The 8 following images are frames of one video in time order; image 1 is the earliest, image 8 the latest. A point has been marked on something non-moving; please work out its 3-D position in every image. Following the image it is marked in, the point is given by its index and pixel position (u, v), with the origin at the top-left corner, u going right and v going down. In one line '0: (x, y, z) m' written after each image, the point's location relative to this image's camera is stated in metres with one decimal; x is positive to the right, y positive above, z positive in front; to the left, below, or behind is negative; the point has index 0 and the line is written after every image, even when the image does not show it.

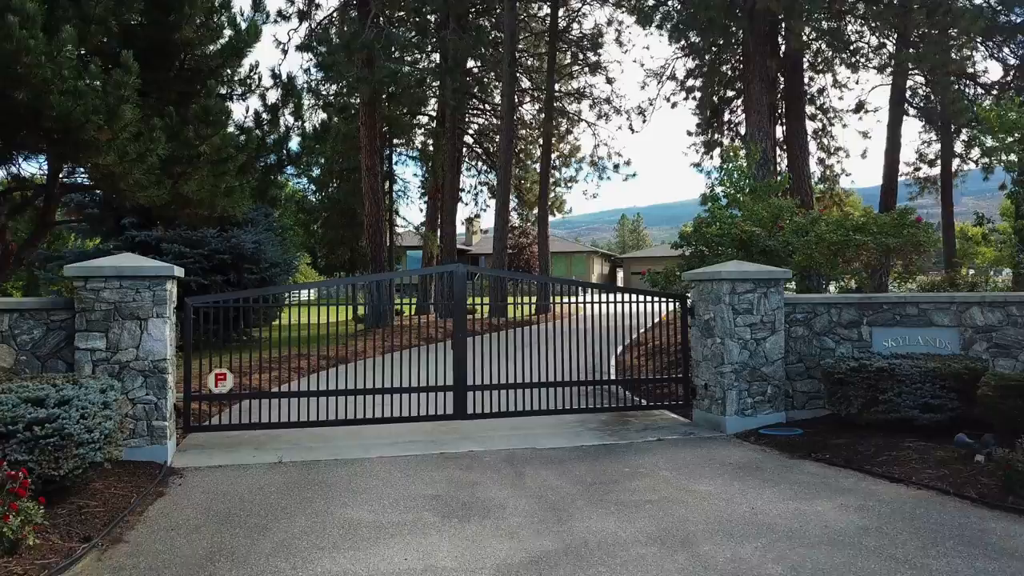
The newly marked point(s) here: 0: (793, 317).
0: (+2.4, -0.2, +8.1) m
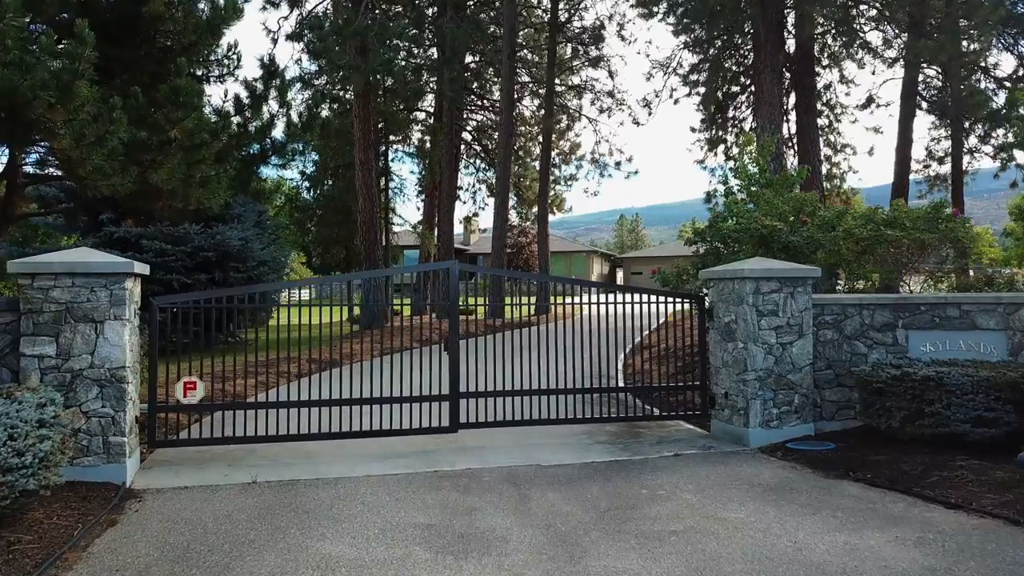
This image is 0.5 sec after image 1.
0: (+2.4, -0.2, +7.4) m
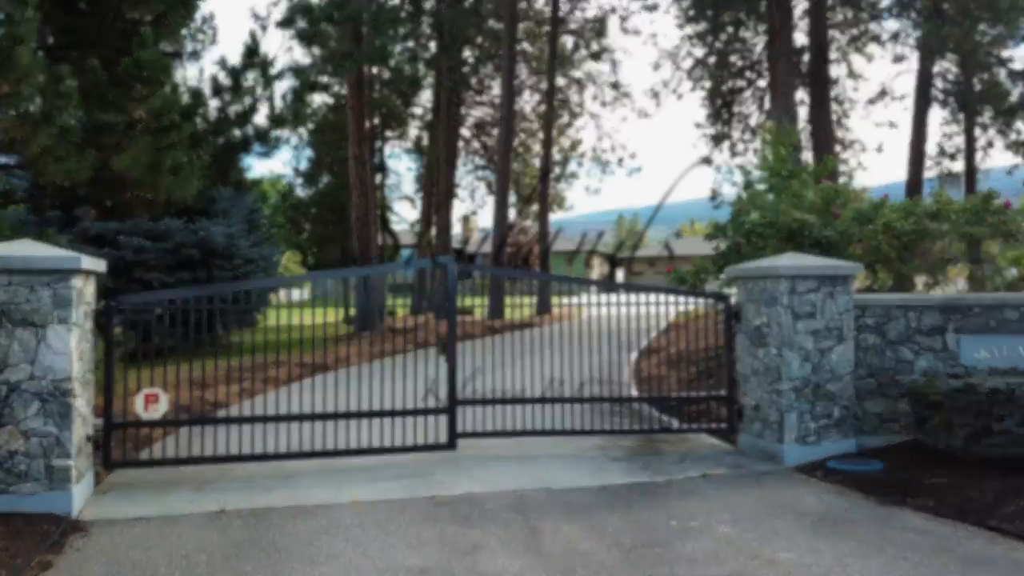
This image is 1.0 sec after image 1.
0: (+2.5, -0.2, +6.6) m
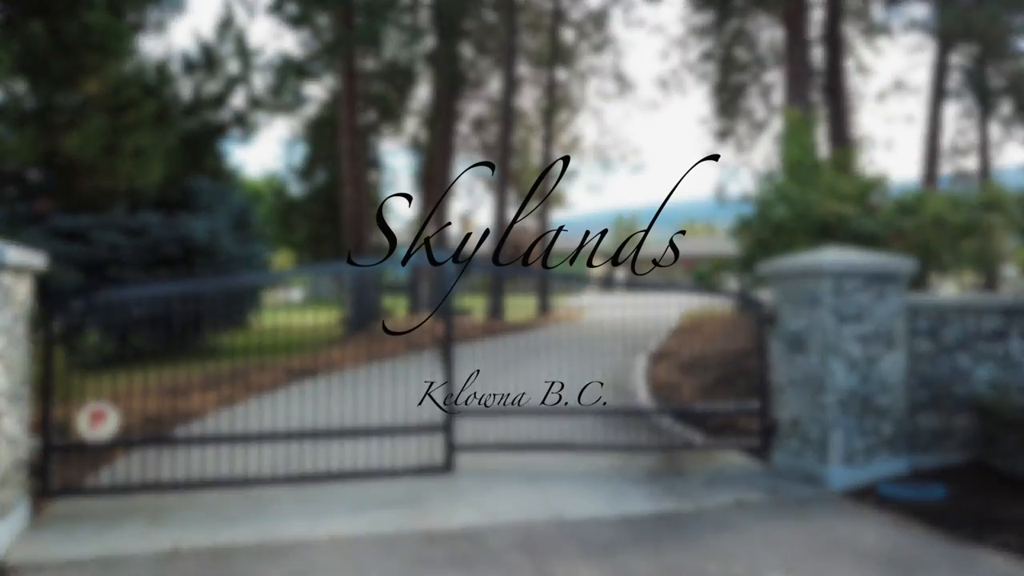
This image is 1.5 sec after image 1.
0: (+2.5, -0.2, +5.8) m
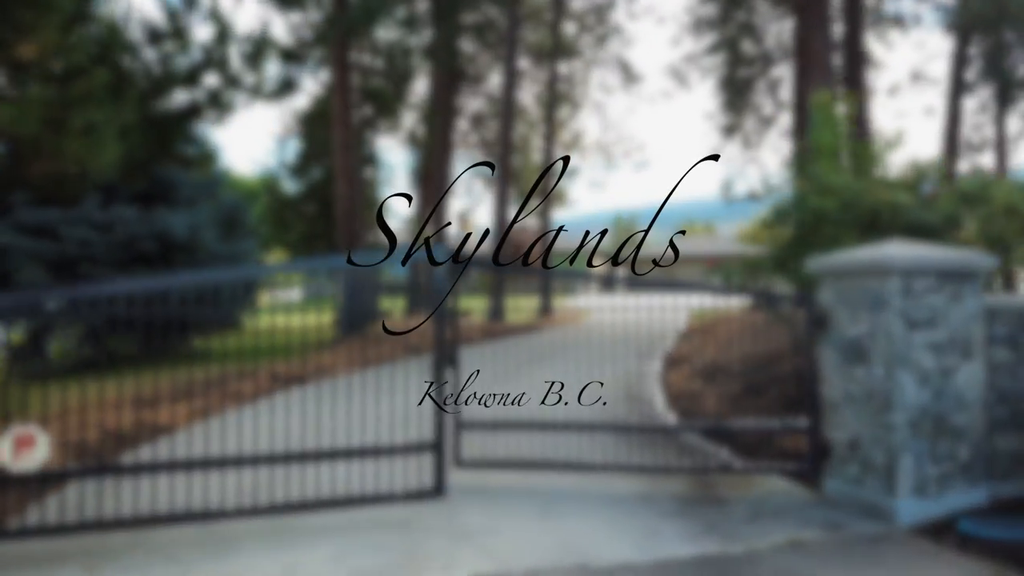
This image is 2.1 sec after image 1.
0: (+2.6, -0.2, +5.0) m
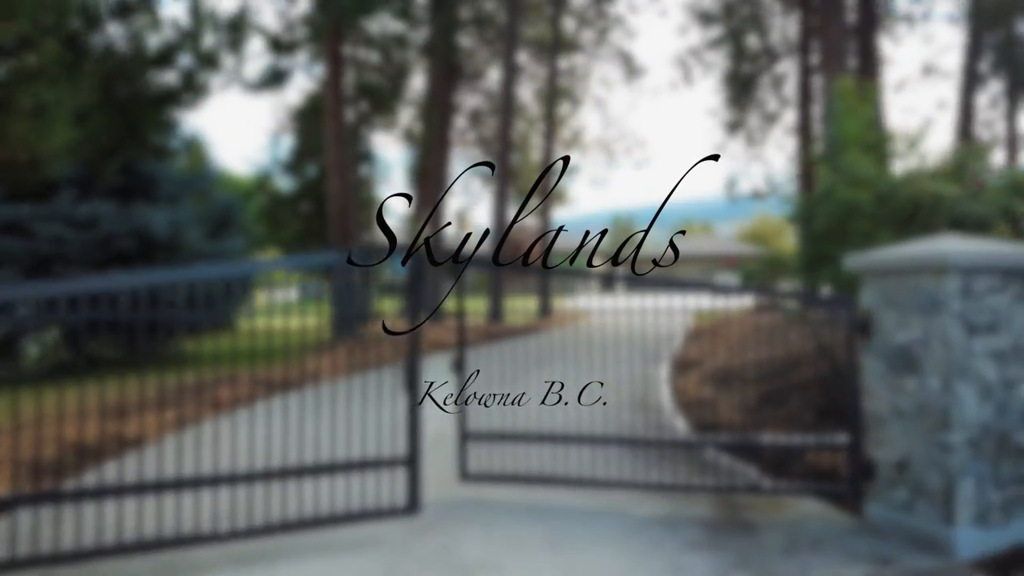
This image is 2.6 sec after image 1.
0: (+2.6, -0.2, +4.4) m
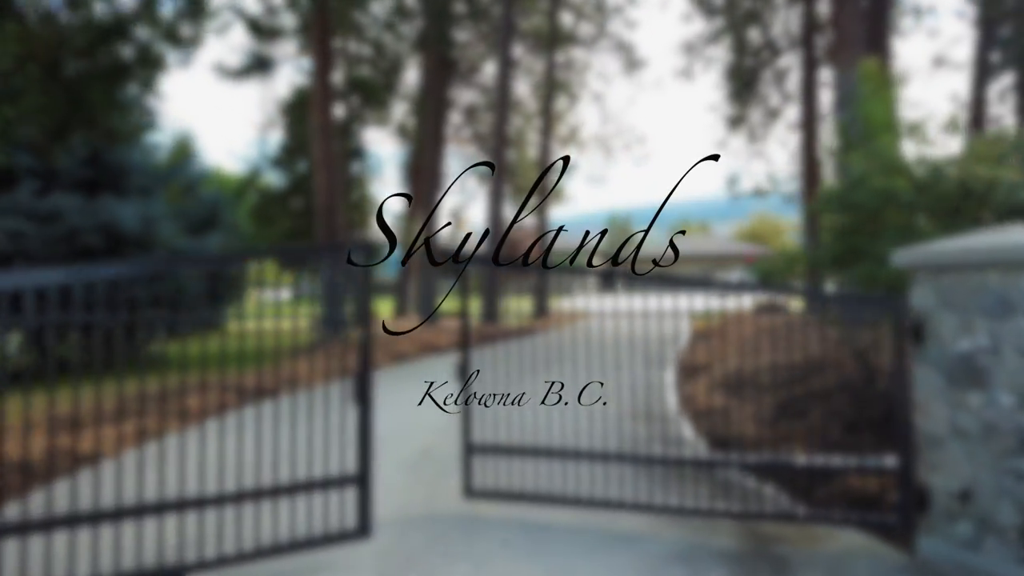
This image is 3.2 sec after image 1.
0: (+2.6, -0.2, +3.8) m
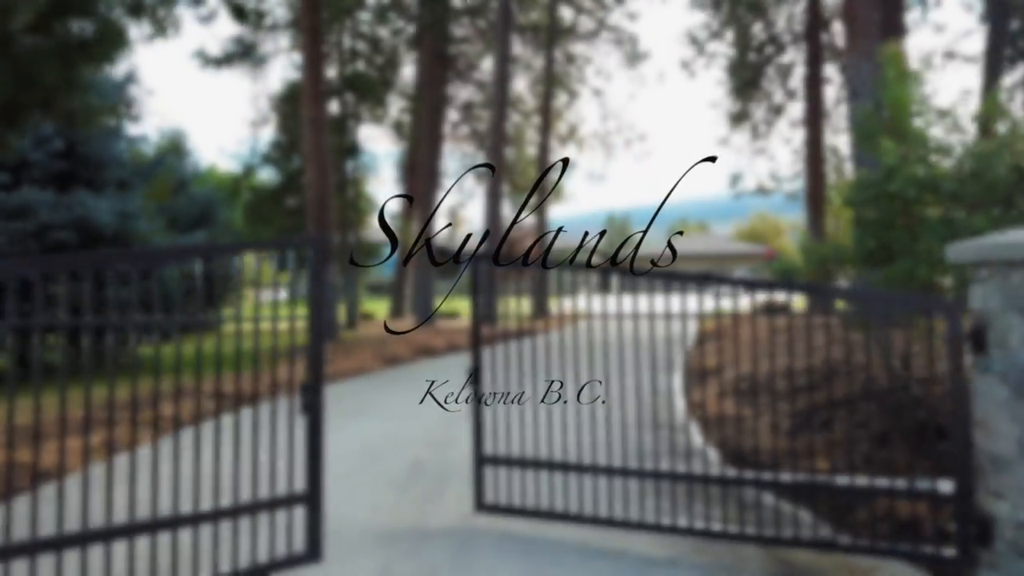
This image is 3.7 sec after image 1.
0: (+2.6, -0.2, +3.3) m
